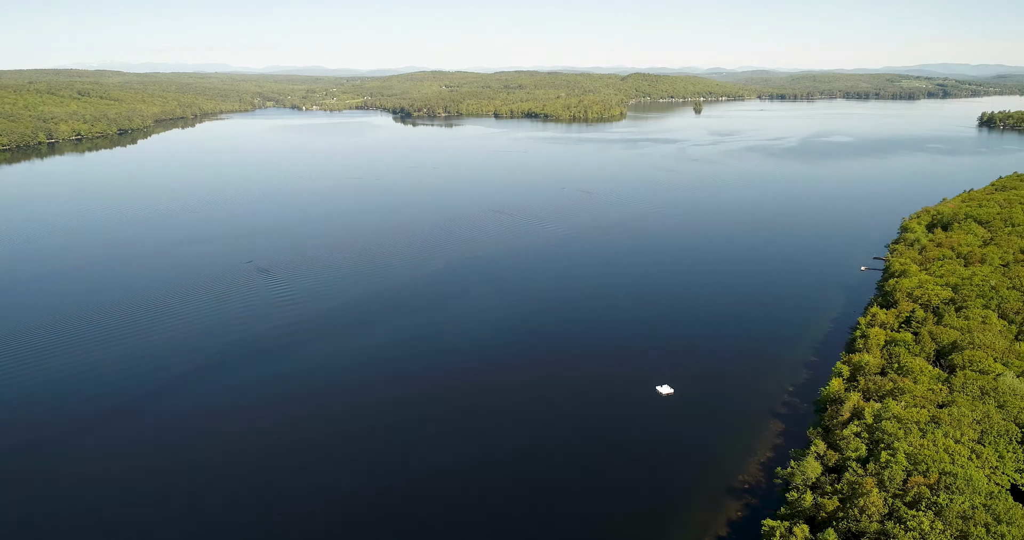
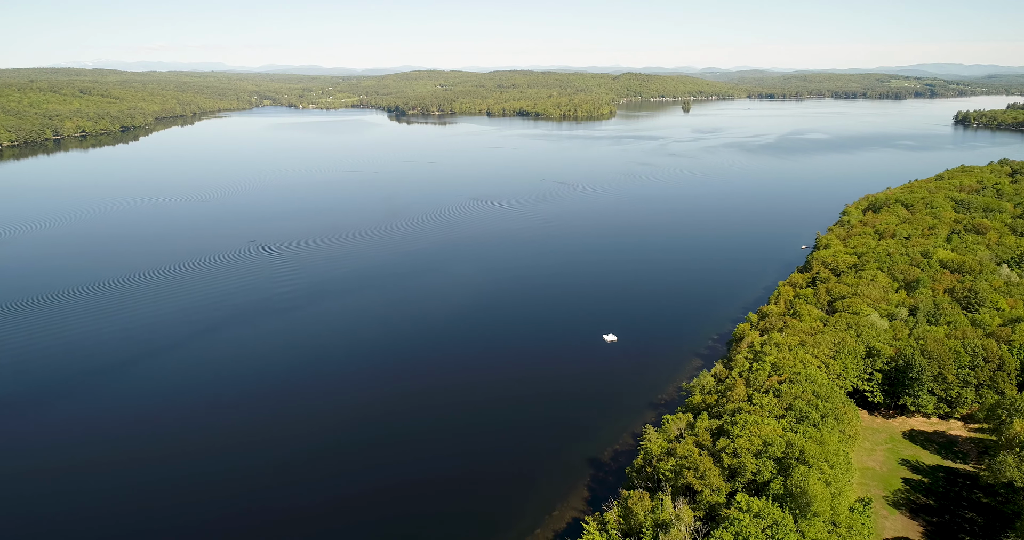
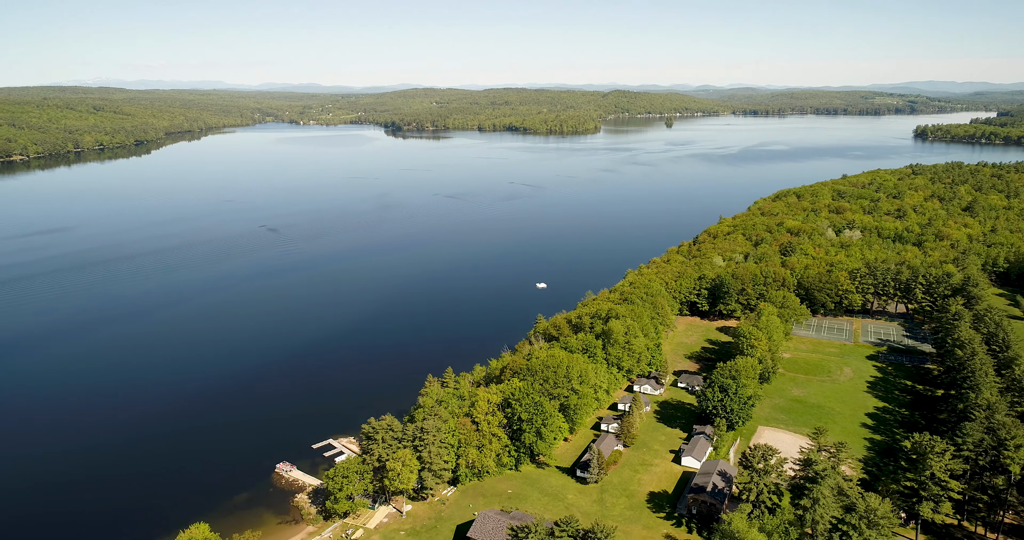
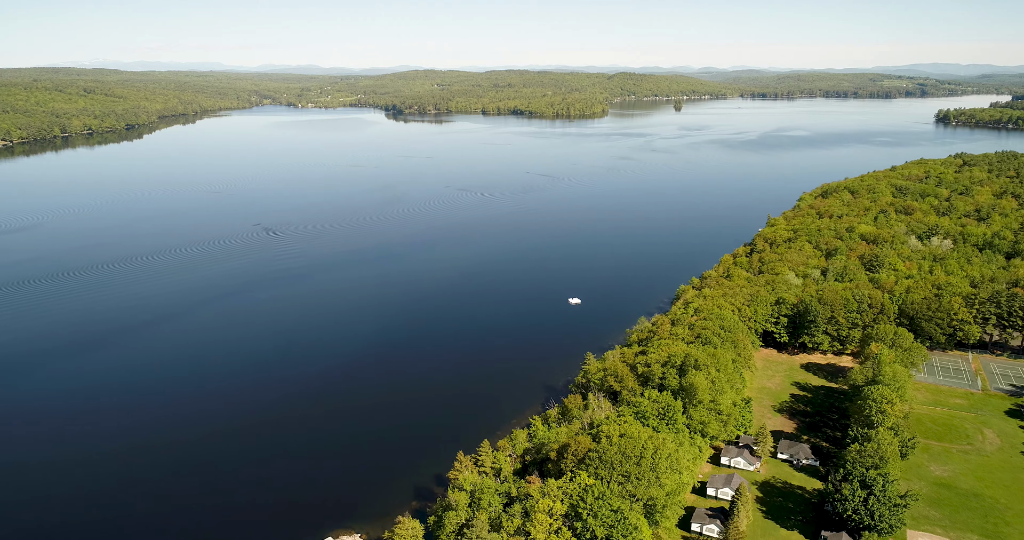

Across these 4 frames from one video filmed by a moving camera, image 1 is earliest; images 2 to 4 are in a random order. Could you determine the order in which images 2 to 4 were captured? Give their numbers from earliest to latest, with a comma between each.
2, 4, 3
